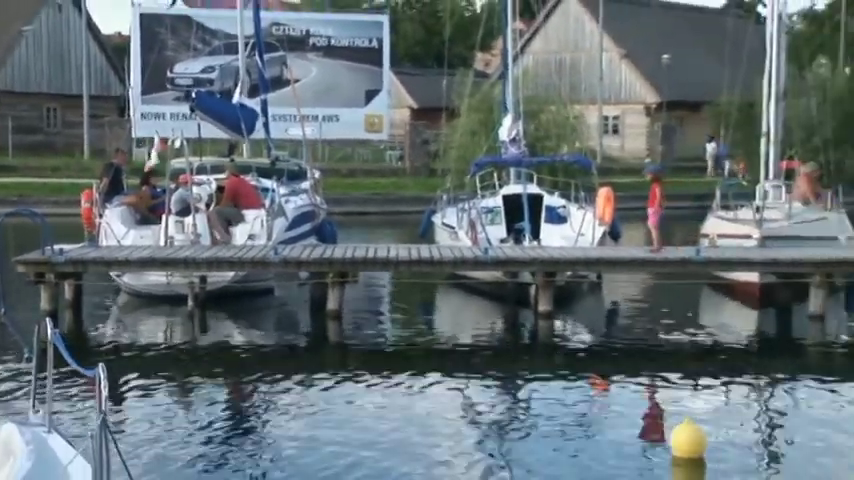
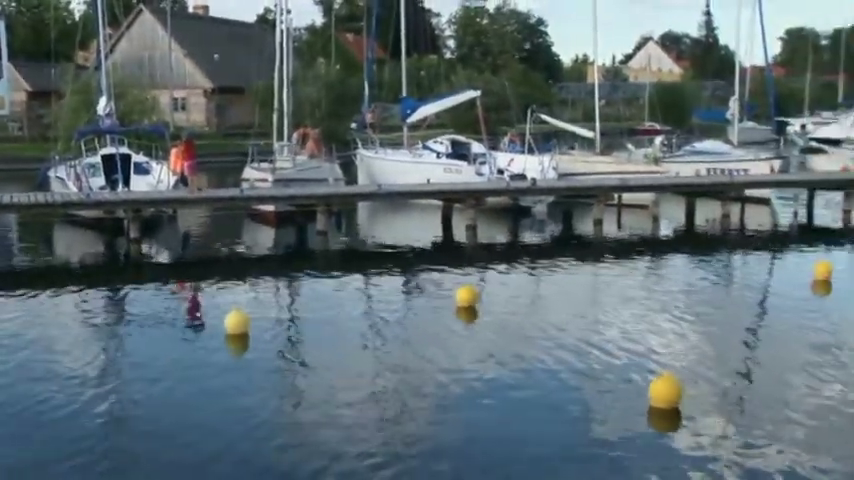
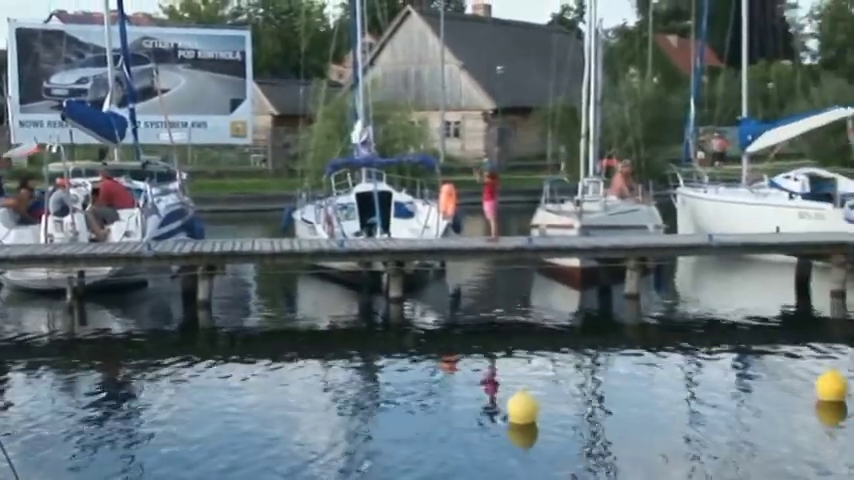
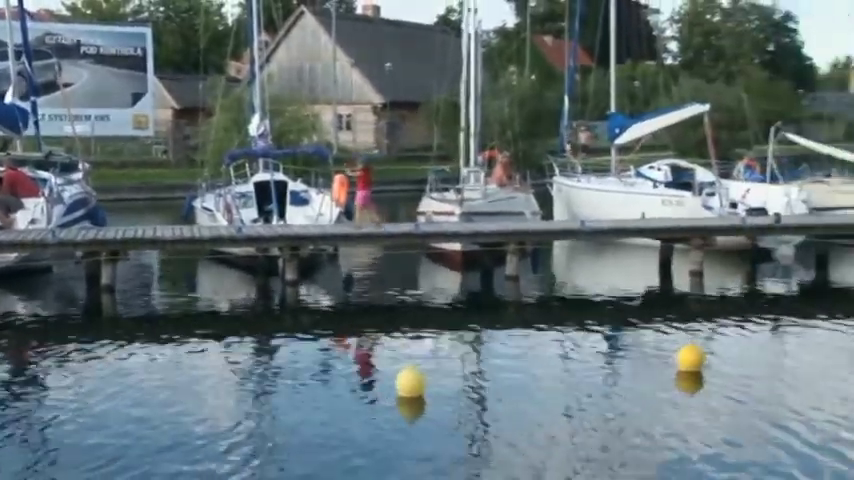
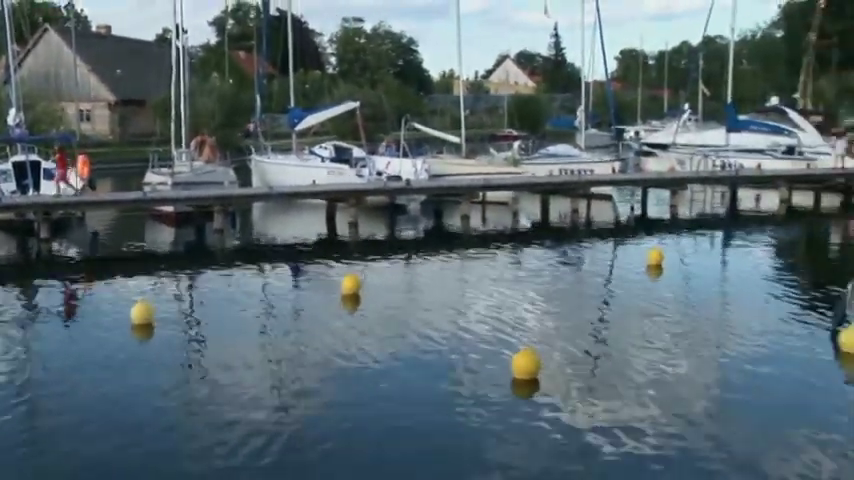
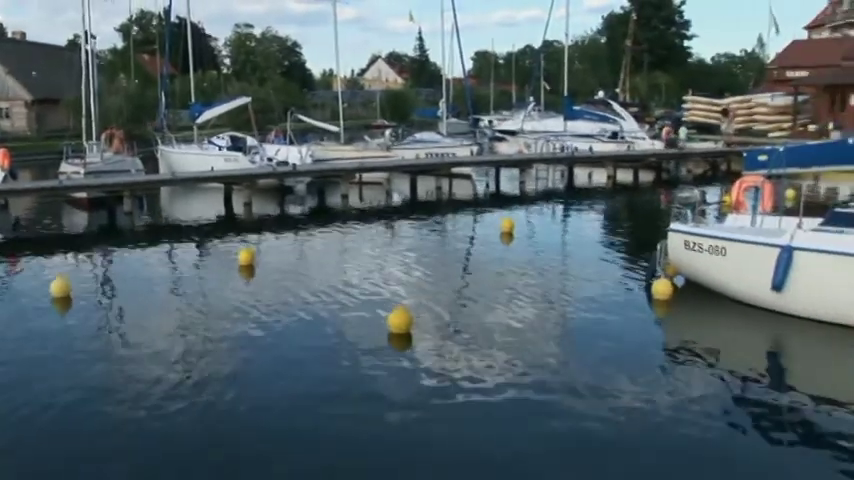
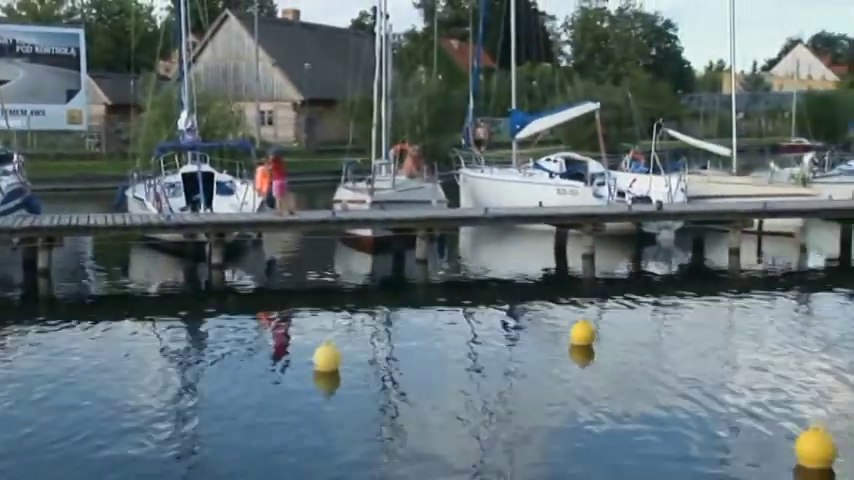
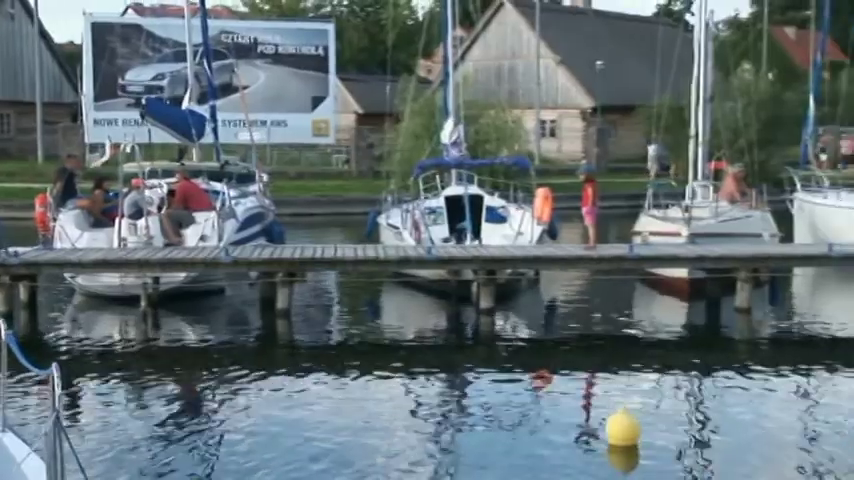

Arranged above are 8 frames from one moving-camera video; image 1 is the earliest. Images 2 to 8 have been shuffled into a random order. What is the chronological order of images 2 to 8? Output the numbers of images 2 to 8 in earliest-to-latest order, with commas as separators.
8, 3, 4, 7, 2, 5, 6
